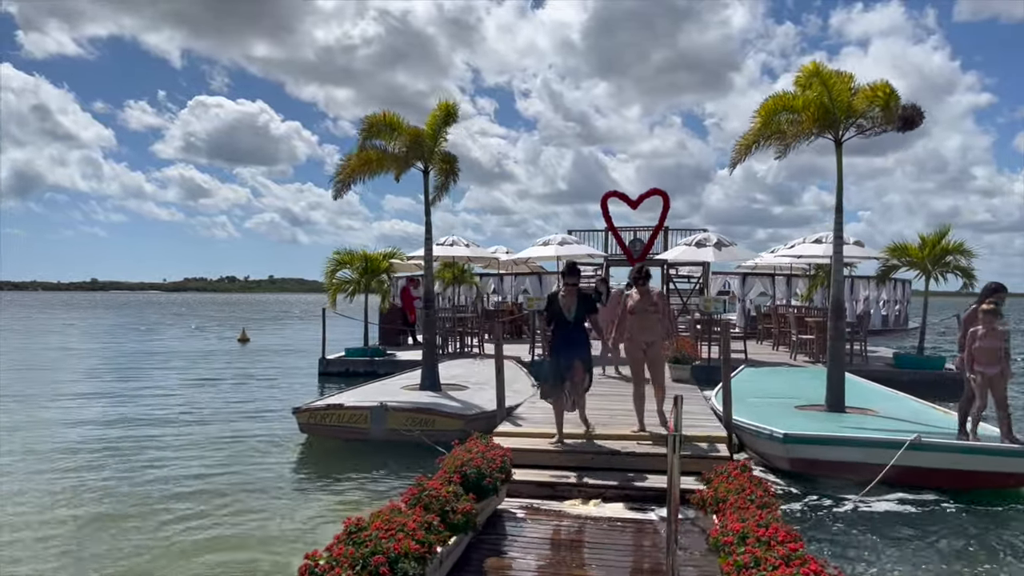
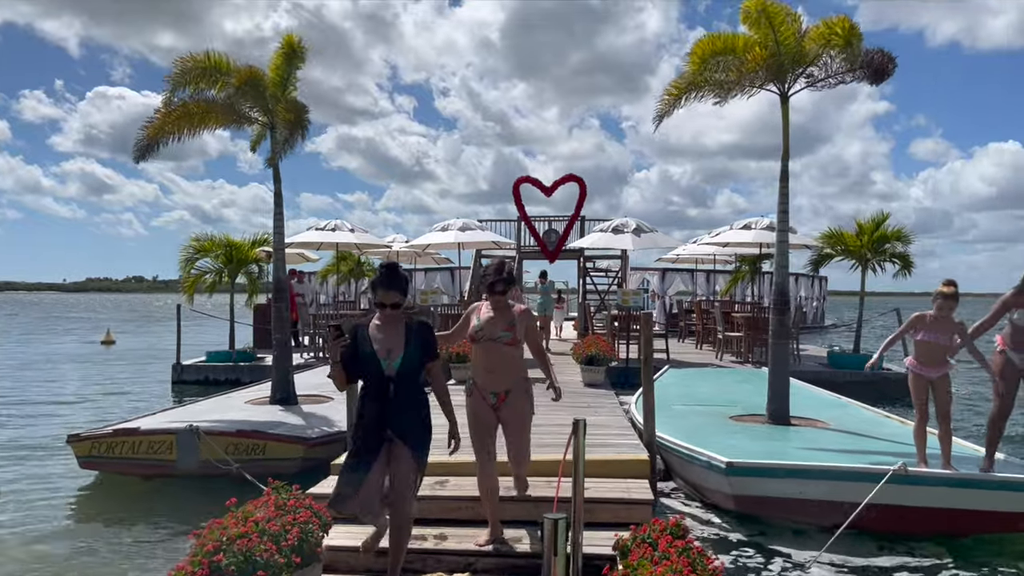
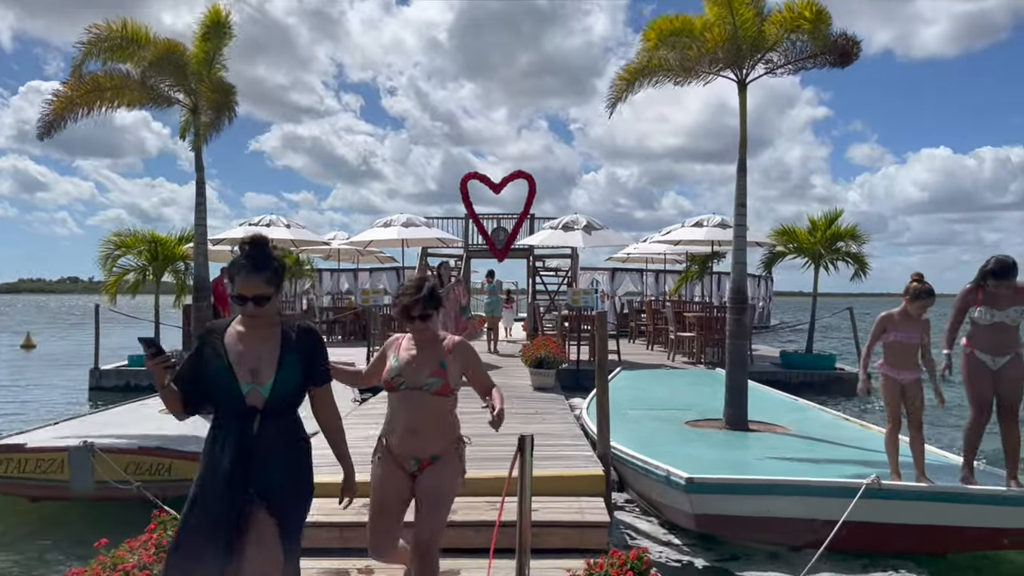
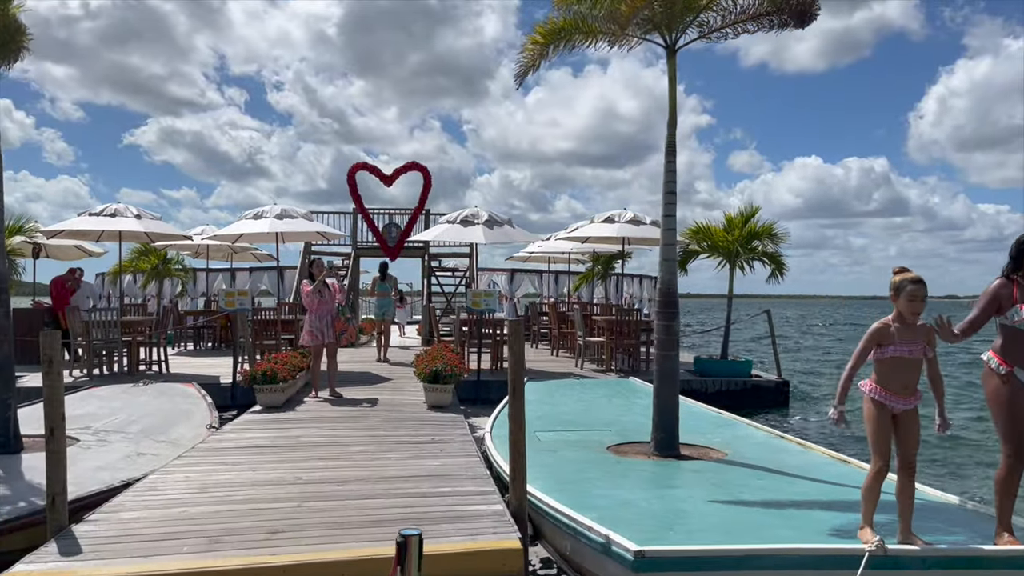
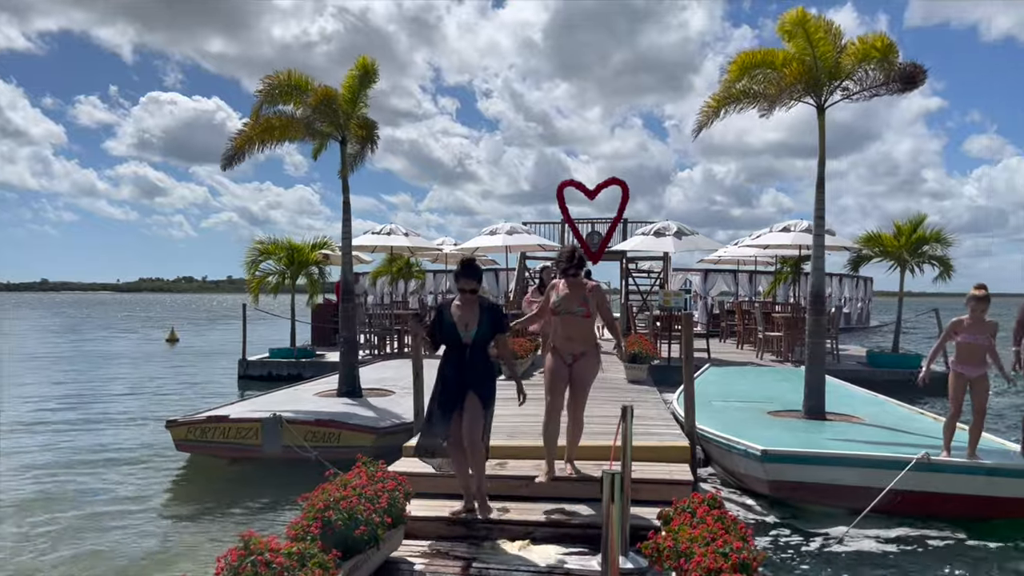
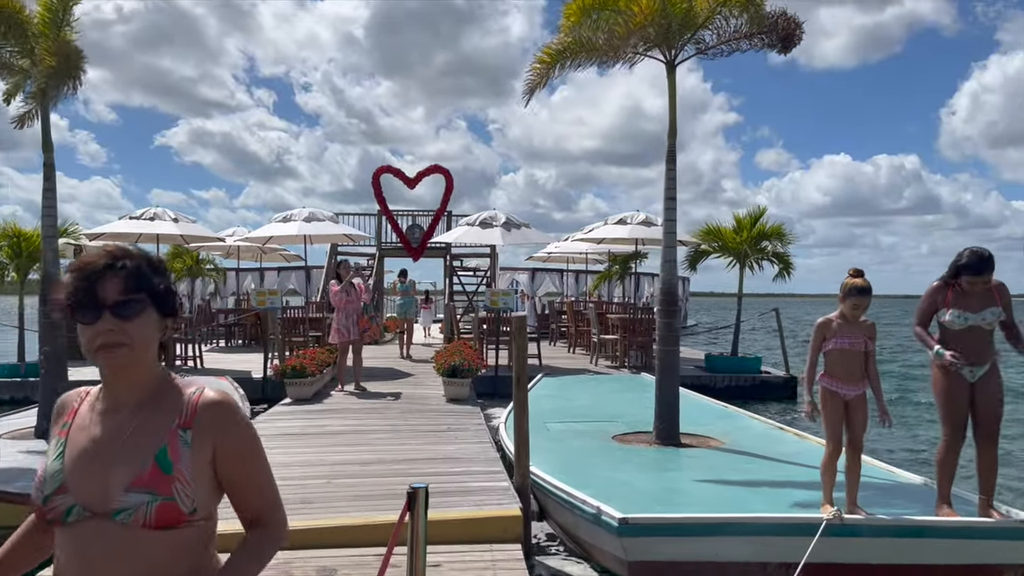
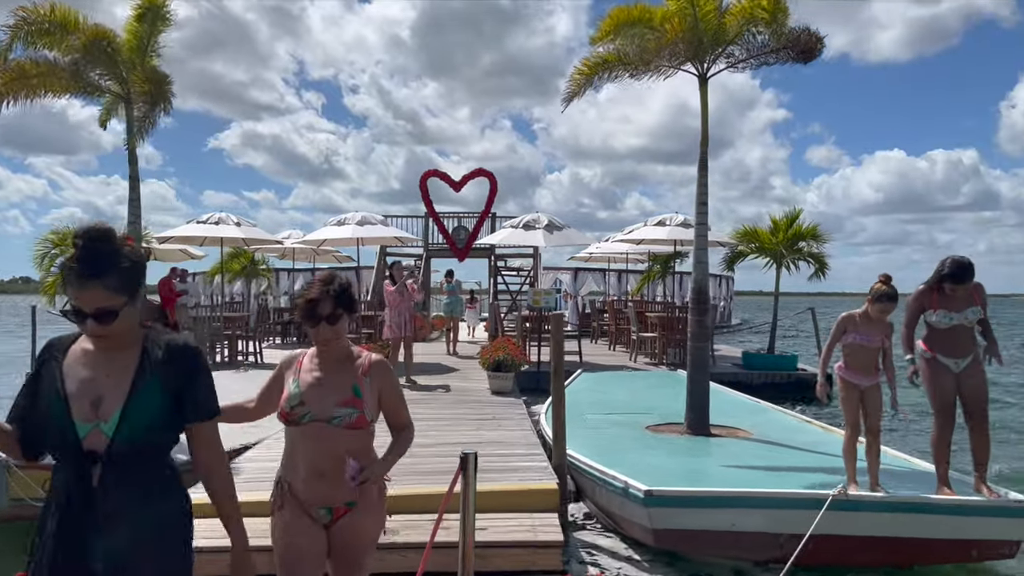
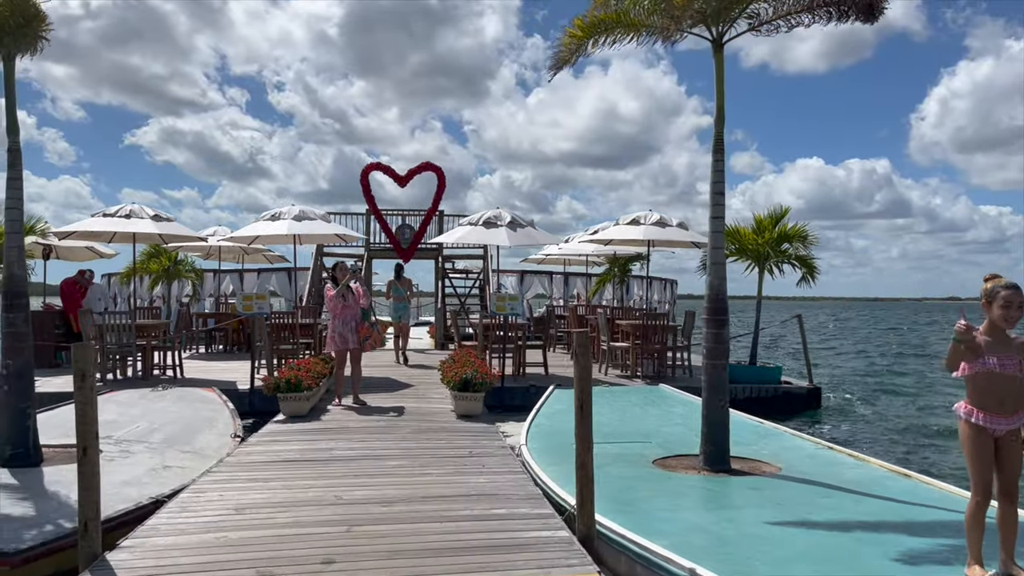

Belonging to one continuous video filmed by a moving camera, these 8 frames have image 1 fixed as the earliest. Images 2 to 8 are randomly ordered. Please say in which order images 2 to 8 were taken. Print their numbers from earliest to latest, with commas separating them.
5, 2, 3, 7, 6, 4, 8
